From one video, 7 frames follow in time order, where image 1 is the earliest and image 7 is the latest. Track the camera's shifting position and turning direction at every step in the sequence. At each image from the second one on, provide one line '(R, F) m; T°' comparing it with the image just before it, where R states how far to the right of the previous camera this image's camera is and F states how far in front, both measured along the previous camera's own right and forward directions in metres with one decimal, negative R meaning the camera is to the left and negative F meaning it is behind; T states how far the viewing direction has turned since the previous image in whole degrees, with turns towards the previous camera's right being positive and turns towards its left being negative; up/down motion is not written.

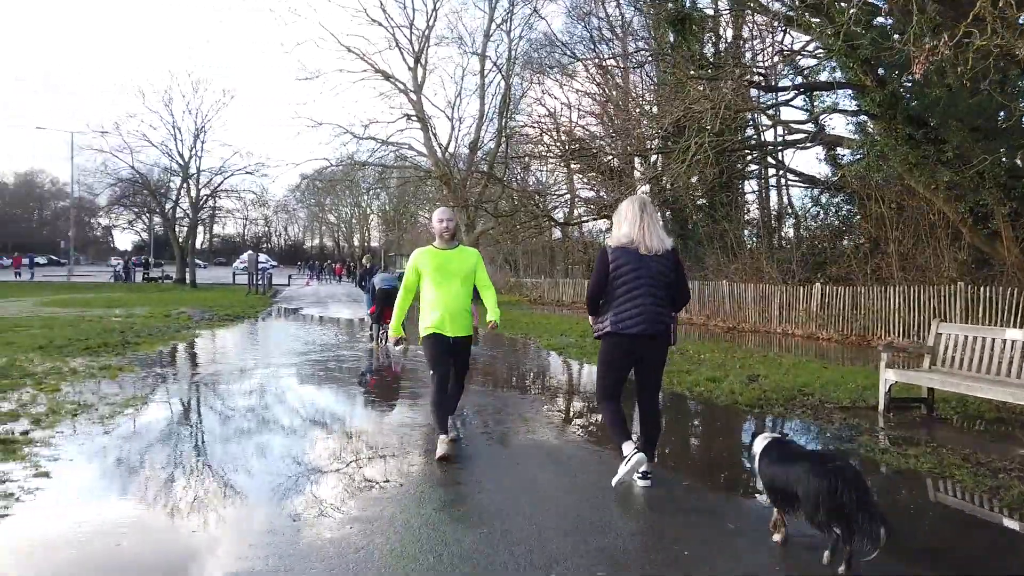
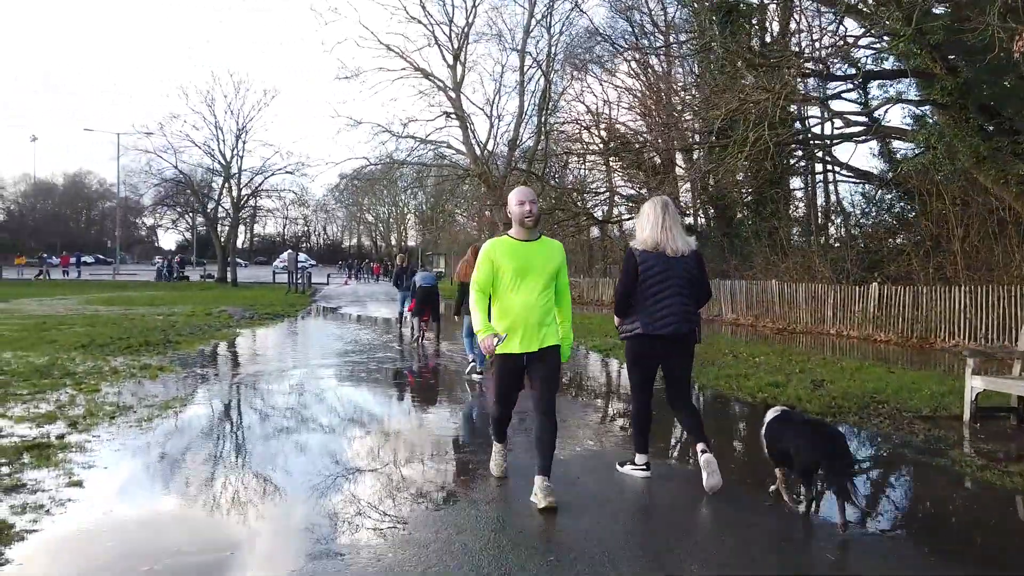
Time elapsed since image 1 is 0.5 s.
(-0.1, +0.3) m; -3°
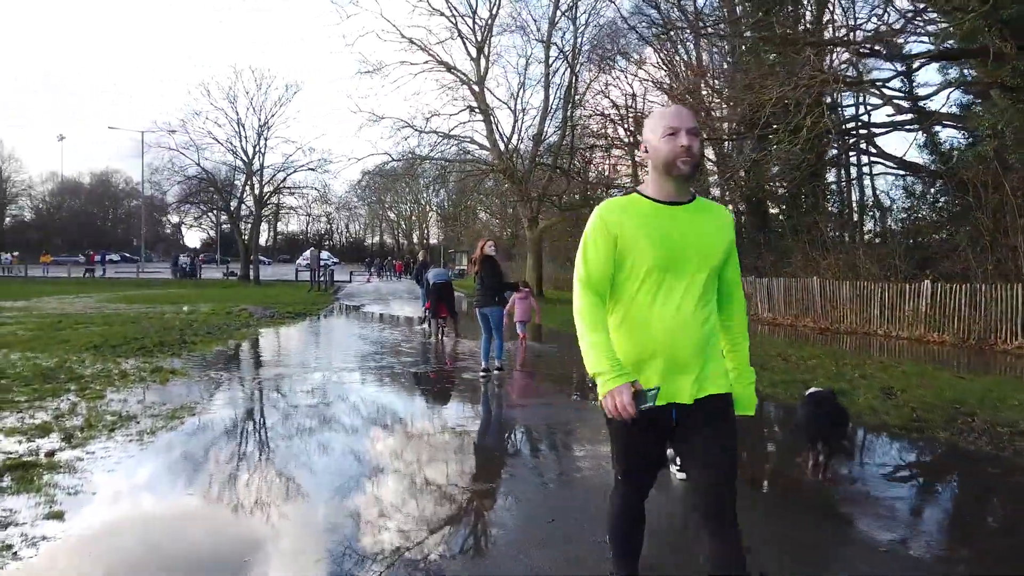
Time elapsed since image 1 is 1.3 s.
(-0.1, +0.5) m; -2°
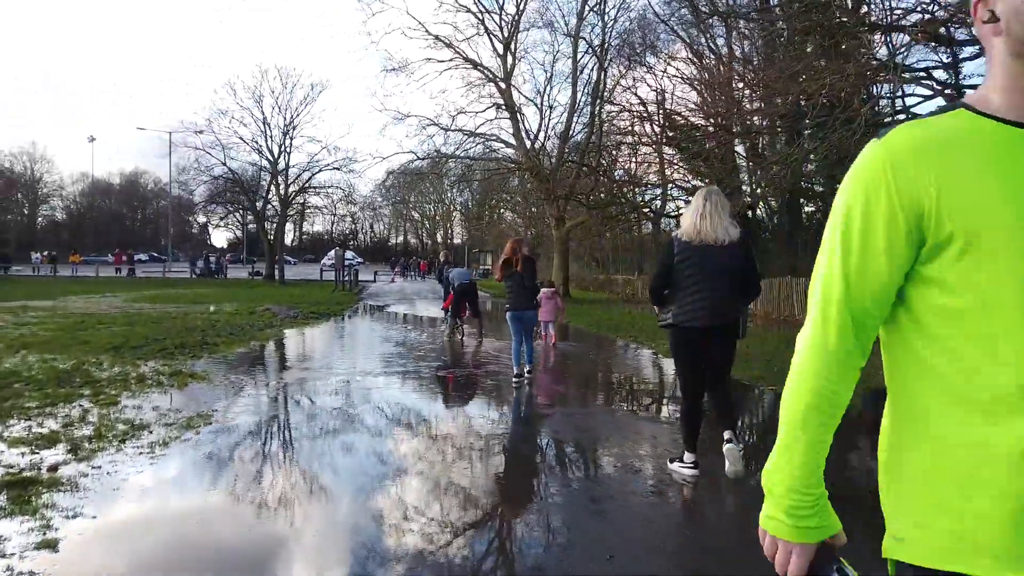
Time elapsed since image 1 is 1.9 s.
(-0.1, +0.3) m; -2°
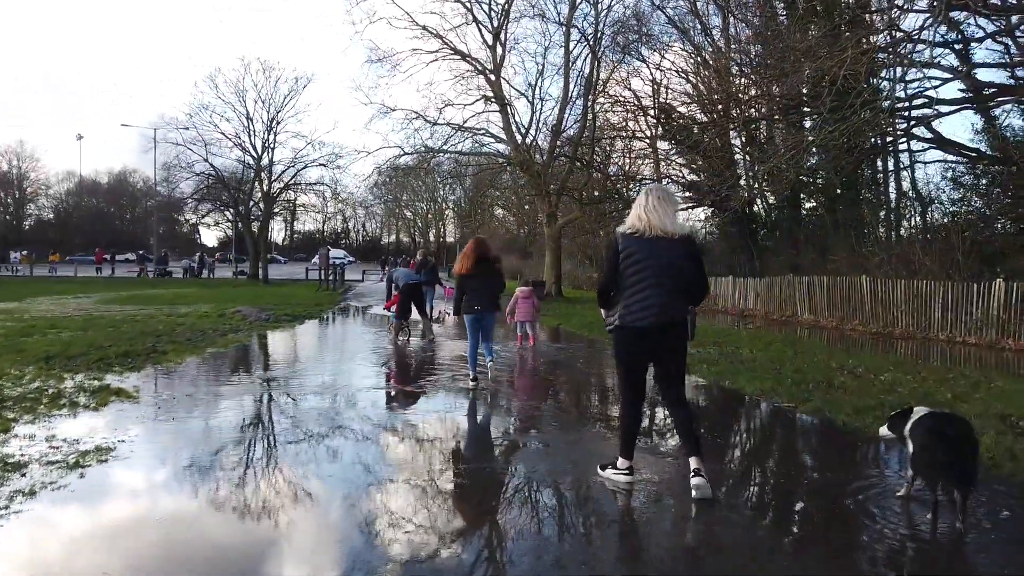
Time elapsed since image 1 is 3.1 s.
(+0.1, +0.7) m; 0°
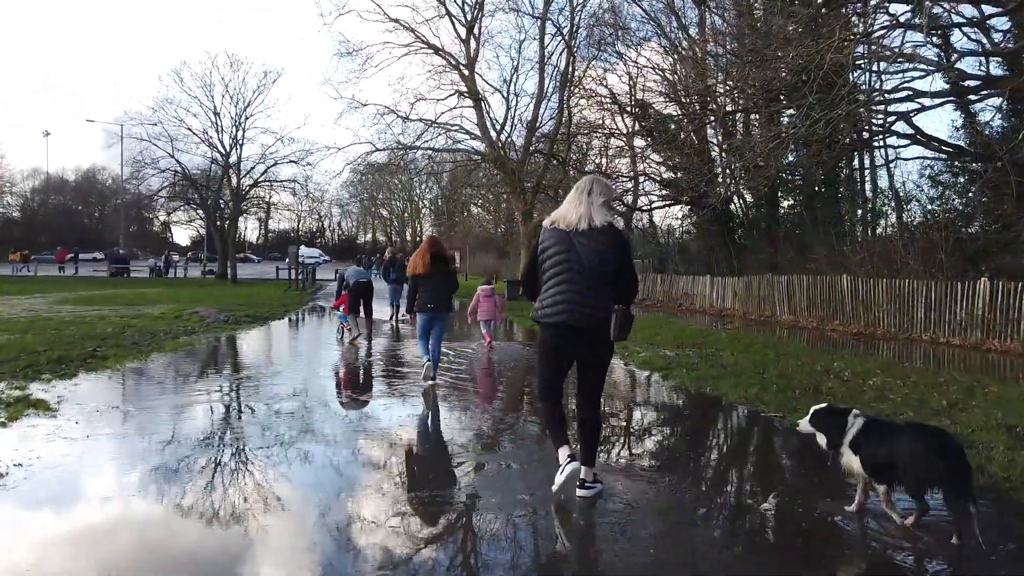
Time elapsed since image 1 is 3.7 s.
(+0.1, +0.4) m; +2°
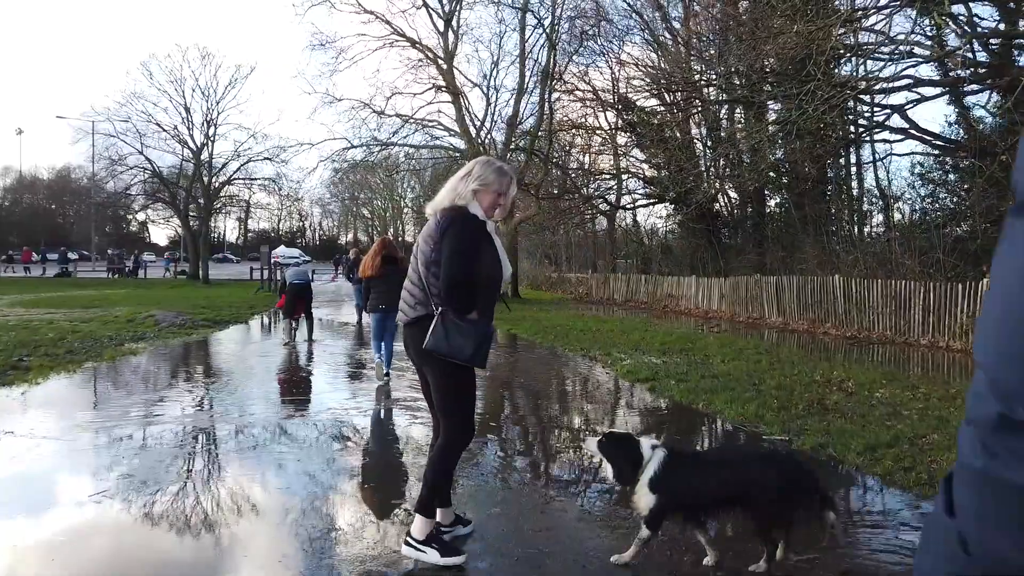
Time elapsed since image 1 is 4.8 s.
(+0.1, +0.6) m; +1°
